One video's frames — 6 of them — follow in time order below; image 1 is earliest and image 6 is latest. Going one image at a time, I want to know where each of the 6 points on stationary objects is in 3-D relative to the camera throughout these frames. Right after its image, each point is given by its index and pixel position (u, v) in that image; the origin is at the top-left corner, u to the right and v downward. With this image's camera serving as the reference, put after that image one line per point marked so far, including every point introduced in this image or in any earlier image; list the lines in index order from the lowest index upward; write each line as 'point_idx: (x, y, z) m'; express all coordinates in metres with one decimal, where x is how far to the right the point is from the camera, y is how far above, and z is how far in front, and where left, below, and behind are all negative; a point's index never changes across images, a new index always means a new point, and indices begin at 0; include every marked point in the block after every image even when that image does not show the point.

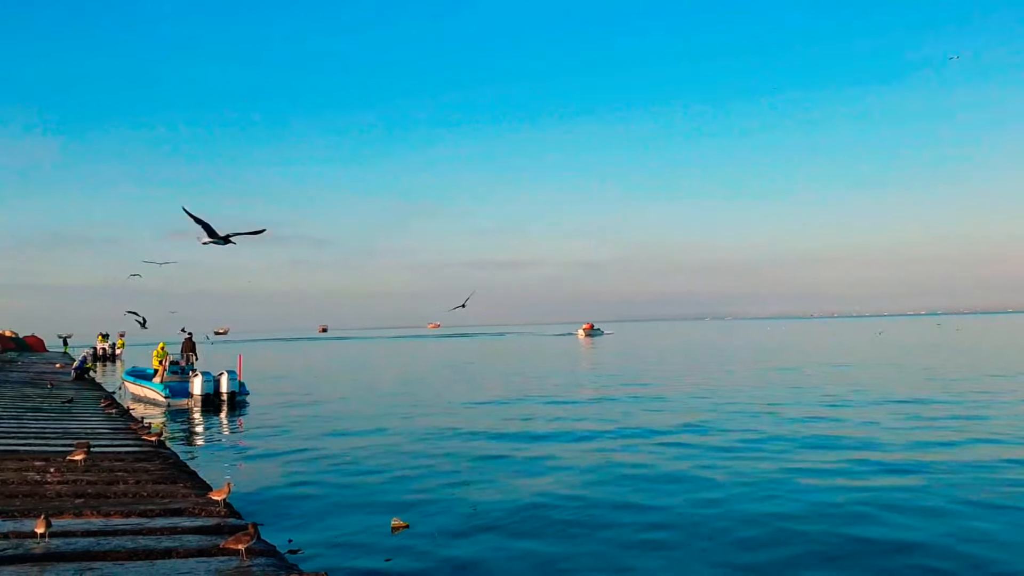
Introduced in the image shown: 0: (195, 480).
0: (-4.6, -2.7, +10.3) m
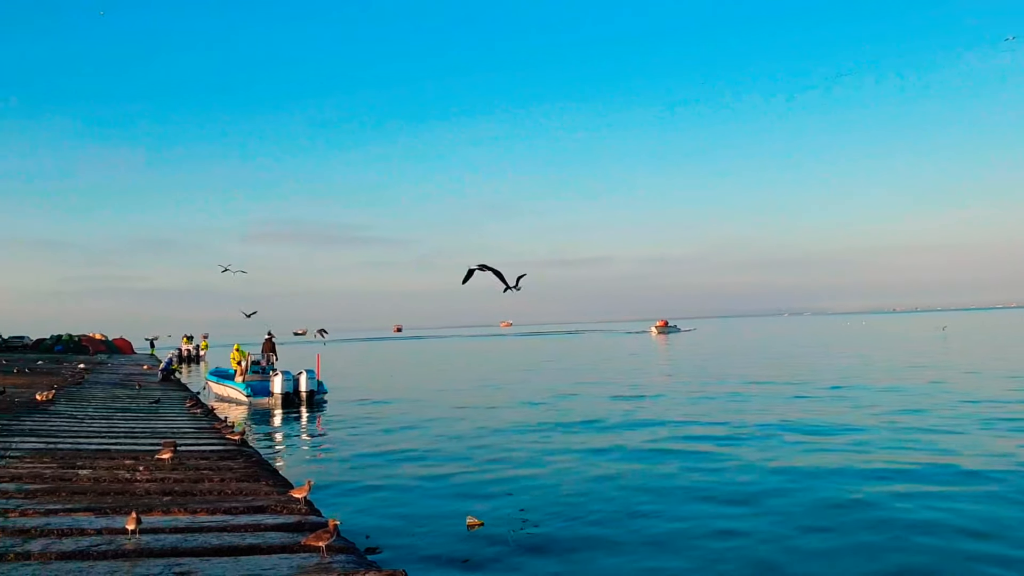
0: (-3.5, -2.8, +10.5) m
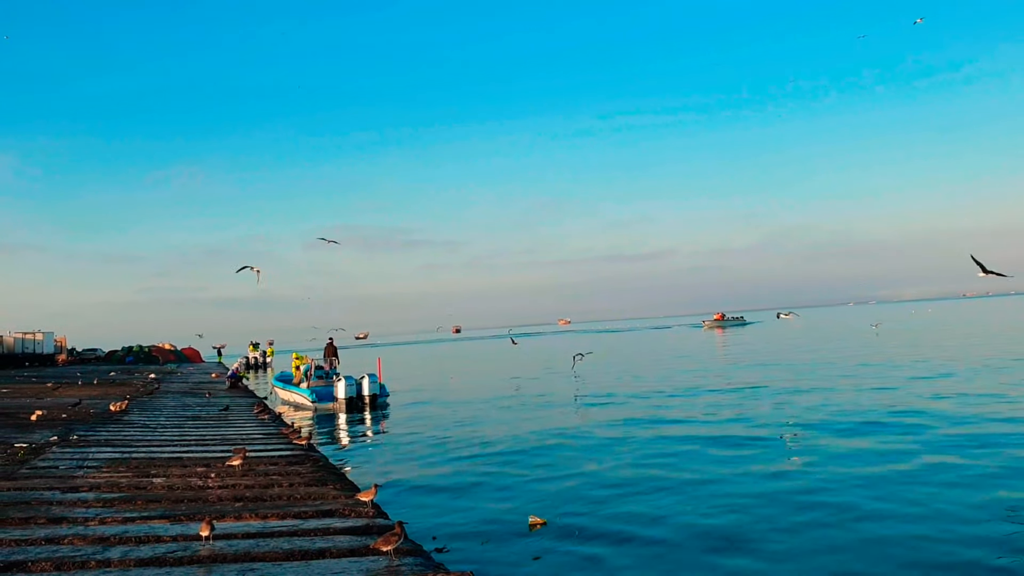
0: (-2.5, -2.9, +10.5) m
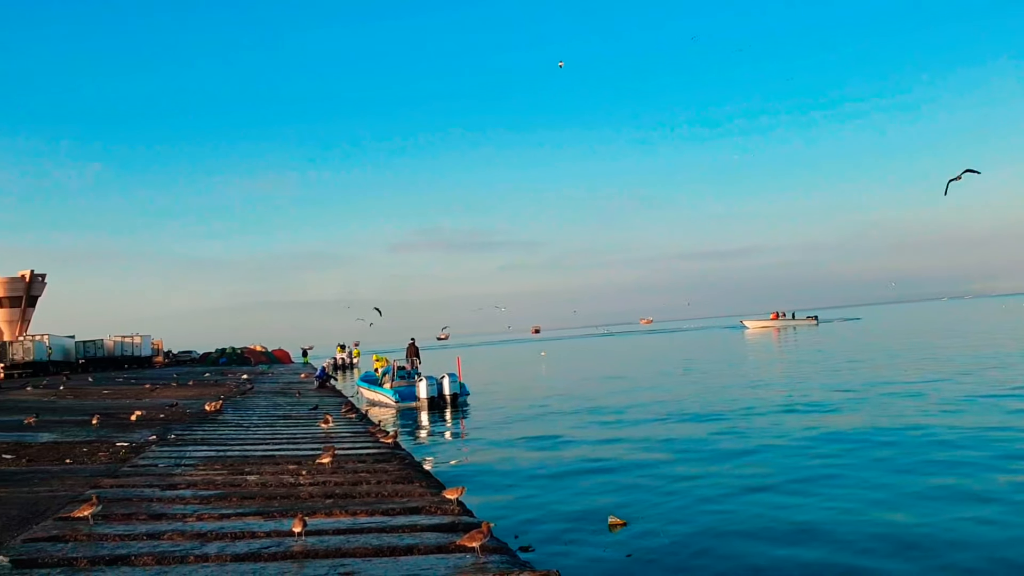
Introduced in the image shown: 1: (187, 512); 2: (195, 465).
0: (-1.3, -2.9, +10.7) m
1: (-3.5, -2.4, +7.8) m
2: (-4.9, -2.7, +11.0) m
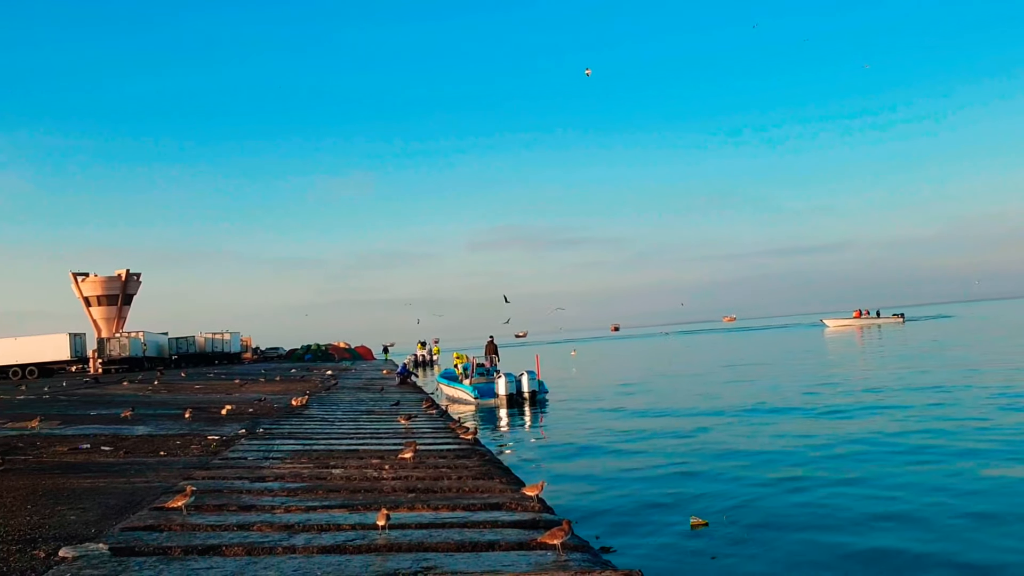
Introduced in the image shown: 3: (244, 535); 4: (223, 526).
0: (-0.1, -2.8, +10.7) m
1: (-2.6, -2.4, +8.1) m
2: (-3.6, -2.7, +11.4) m
3: (-2.6, -2.4, +6.9) m
4: (-2.9, -2.4, +7.2) m
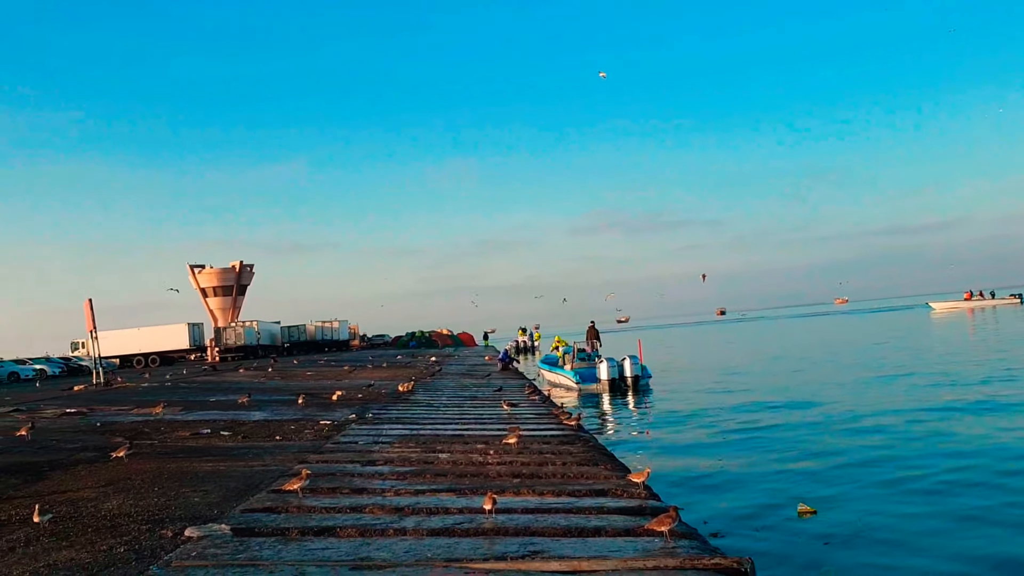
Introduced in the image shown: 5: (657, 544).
0: (+1.5, -2.6, +10.6) m
1: (-1.4, -2.3, +8.3) m
2: (-1.9, -2.5, +11.8) m
3: (-1.5, -2.3, +7.1) m
4: (-1.8, -2.3, +7.5) m
5: (+1.3, -2.4, +6.5) m
